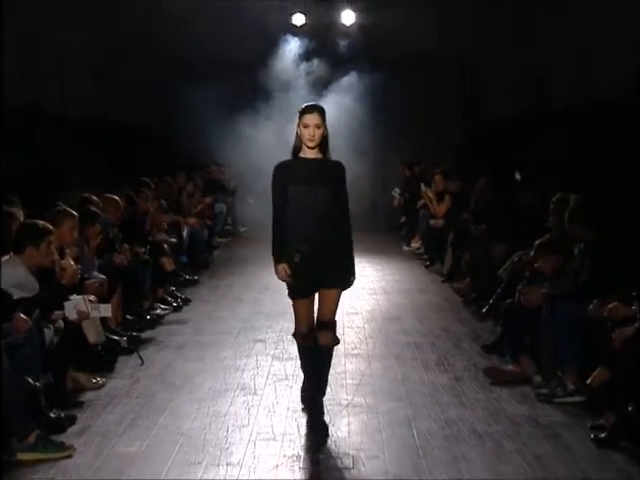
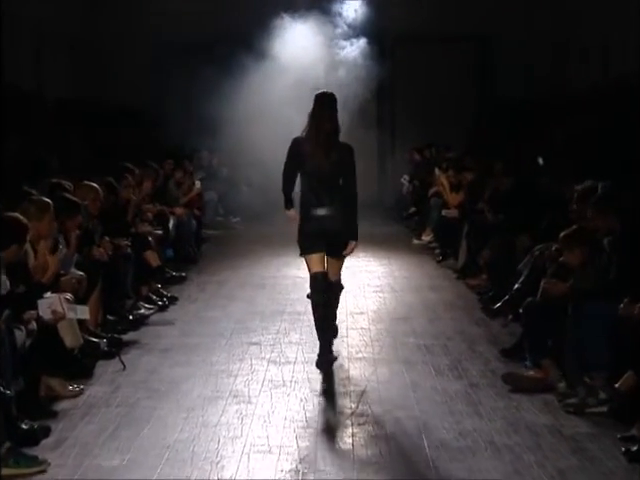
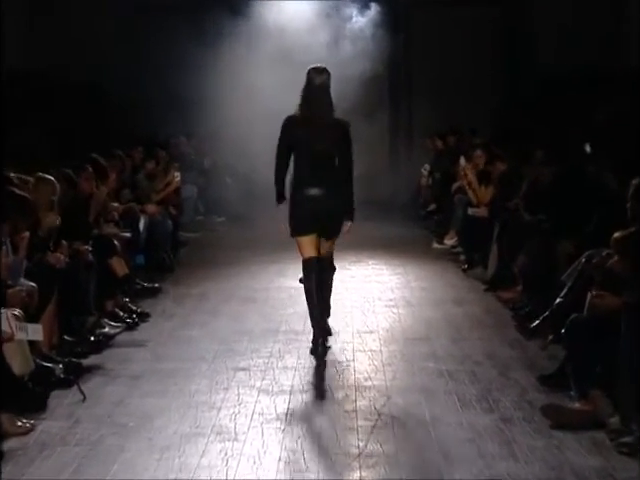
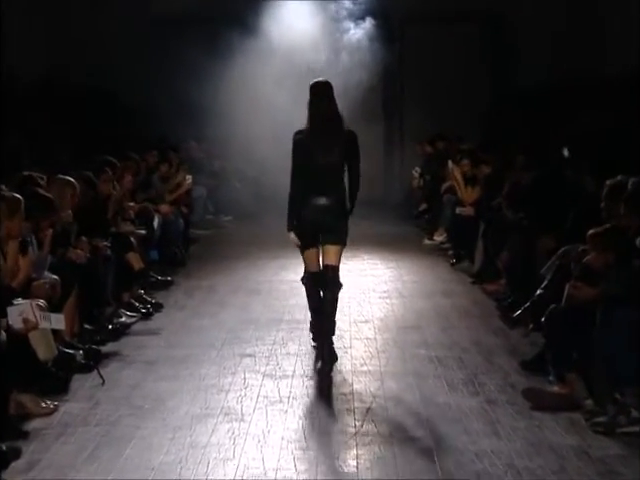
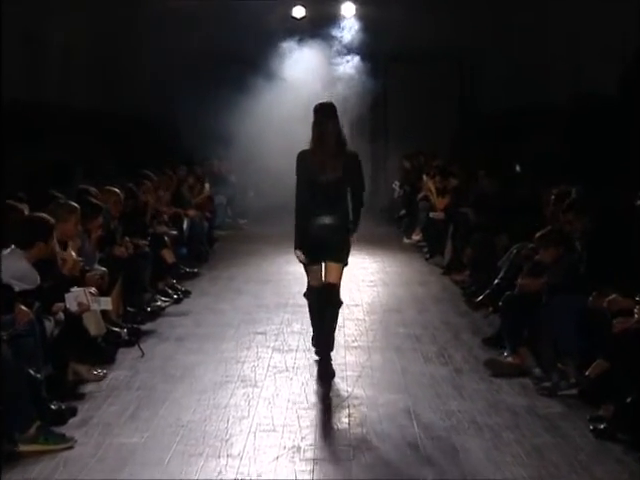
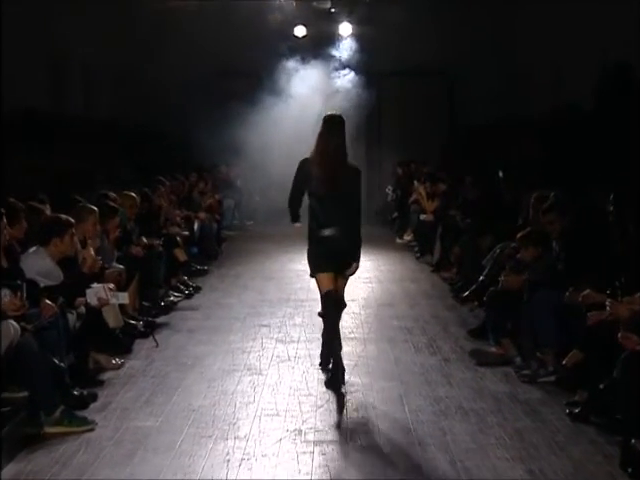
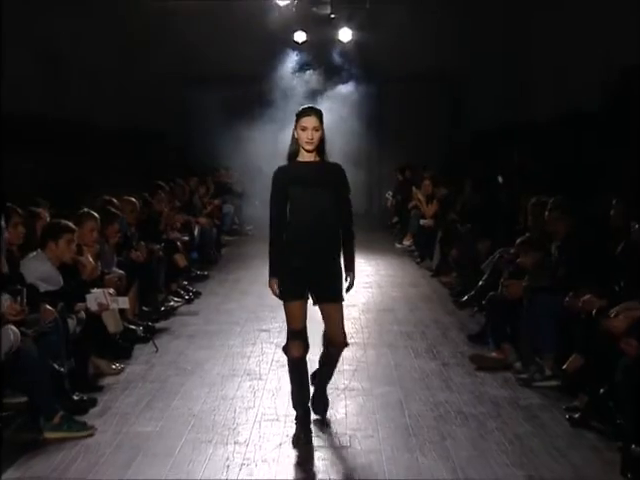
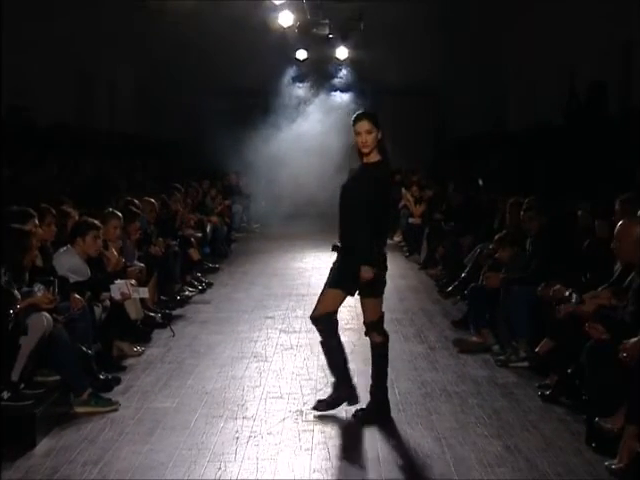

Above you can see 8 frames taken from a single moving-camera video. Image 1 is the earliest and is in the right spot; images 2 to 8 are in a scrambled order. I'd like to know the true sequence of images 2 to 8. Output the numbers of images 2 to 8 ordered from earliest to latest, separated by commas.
7, 8, 6, 5, 2, 4, 3
